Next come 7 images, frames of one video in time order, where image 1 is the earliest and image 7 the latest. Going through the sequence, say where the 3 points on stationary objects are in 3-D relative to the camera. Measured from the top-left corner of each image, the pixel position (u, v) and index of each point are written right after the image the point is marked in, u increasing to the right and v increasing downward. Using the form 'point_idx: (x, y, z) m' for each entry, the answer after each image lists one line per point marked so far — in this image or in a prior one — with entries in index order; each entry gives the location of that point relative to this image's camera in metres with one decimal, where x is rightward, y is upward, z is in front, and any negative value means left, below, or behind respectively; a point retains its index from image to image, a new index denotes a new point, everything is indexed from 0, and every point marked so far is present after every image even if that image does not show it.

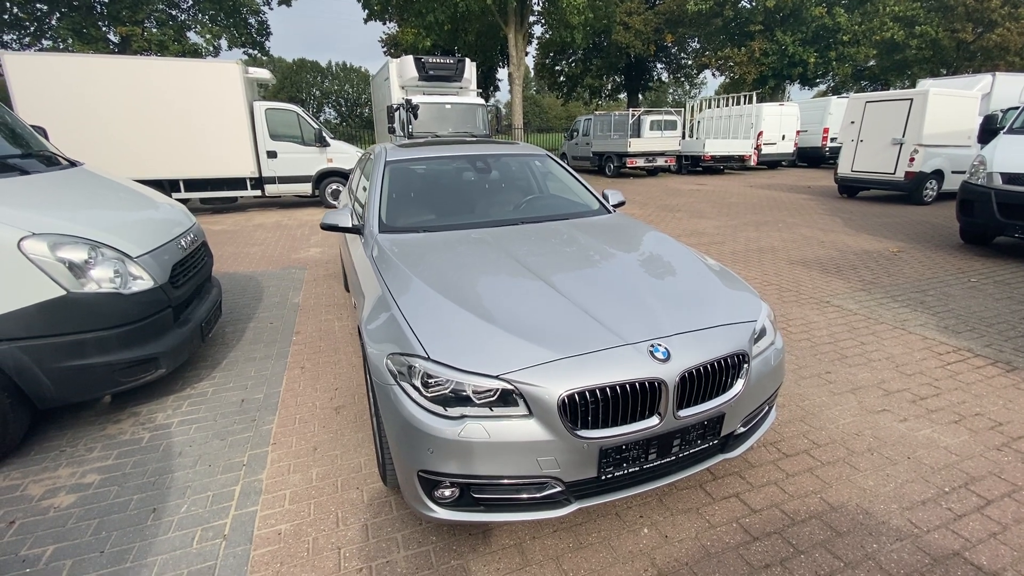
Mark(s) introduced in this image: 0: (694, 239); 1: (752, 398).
0: (+3.3, +0.9, +8.5) m
1: (+1.2, -0.5, +2.3) m
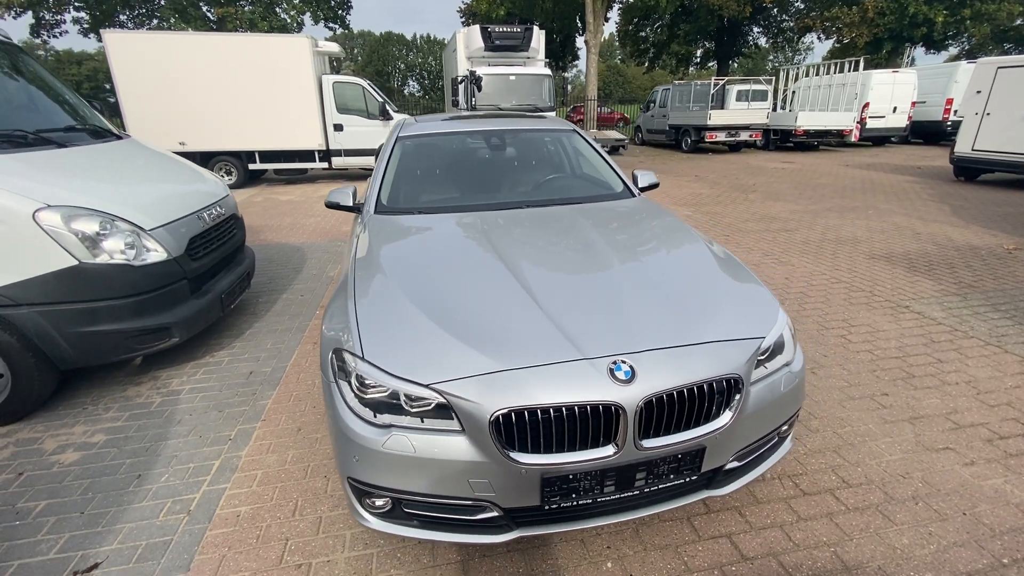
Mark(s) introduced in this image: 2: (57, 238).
0: (+4.0, +1.0, +7.7) m
1: (+1.0, -0.6, +2.0) m
2: (-2.8, +0.3, +3.0) m
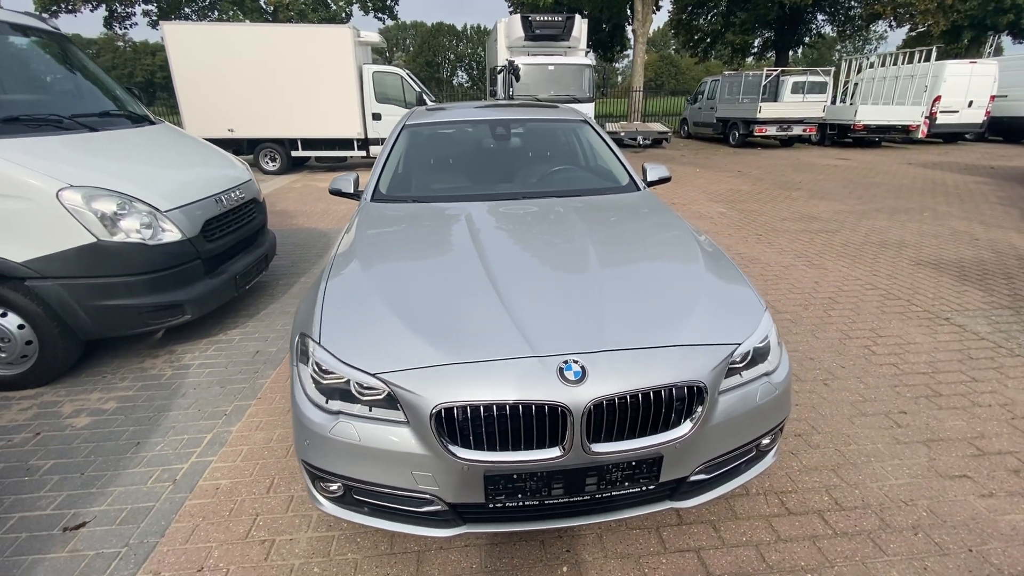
0: (+4.4, +1.0, +7.3) m
1: (+0.8, -0.6, +1.8) m
2: (-2.9, +0.5, +3.2) m
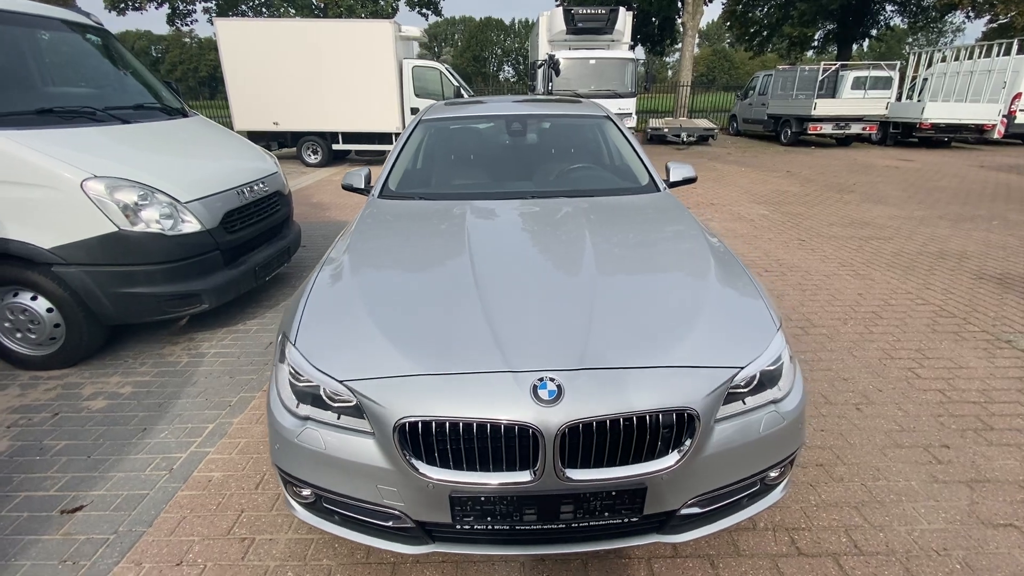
0: (+4.8, +0.8, +6.8) m
1: (+0.7, -0.6, +1.7) m
2: (-2.8, +0.6, +3.3) m
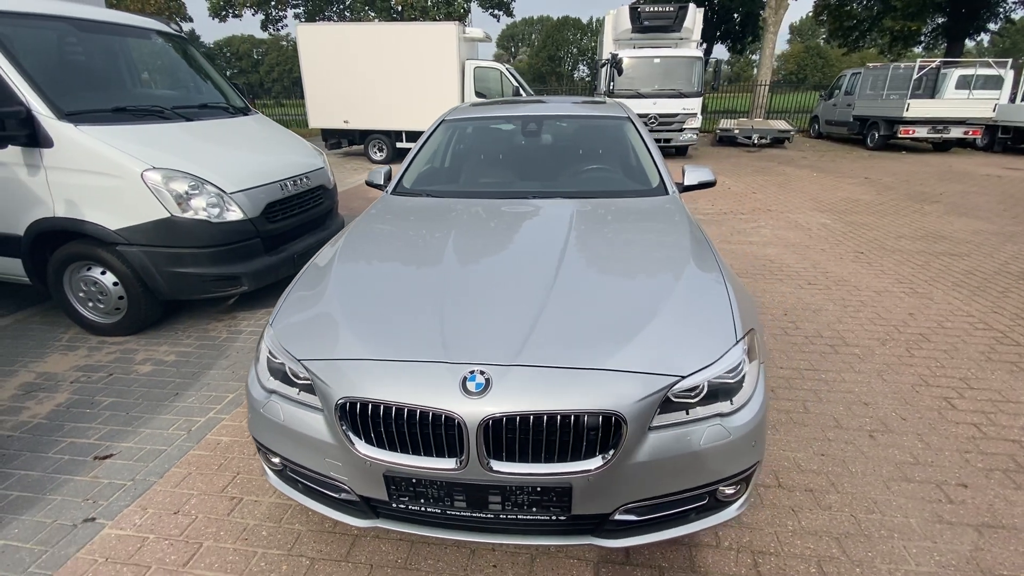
0: (+5.2, +0.6, +6.1) m
1: (+0.4, -0.7, +1.7) m
2: (-2.7, +0.7, +3.7) m
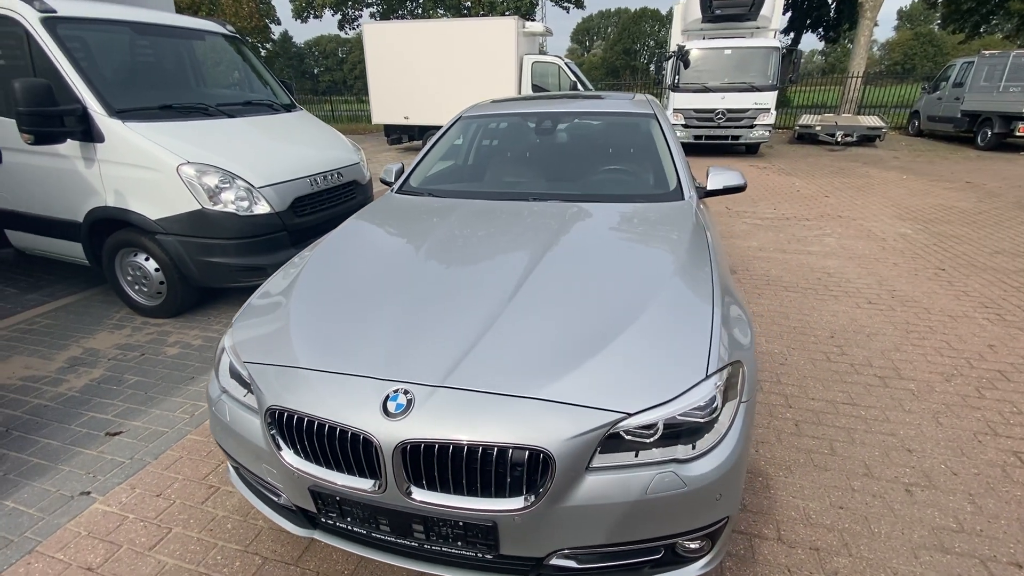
0: (+5.6, +0.3, +5.3) m
1: (+0.2, -0.7, +1.5) m
2: (-2.6, +0.8, +3.9) m
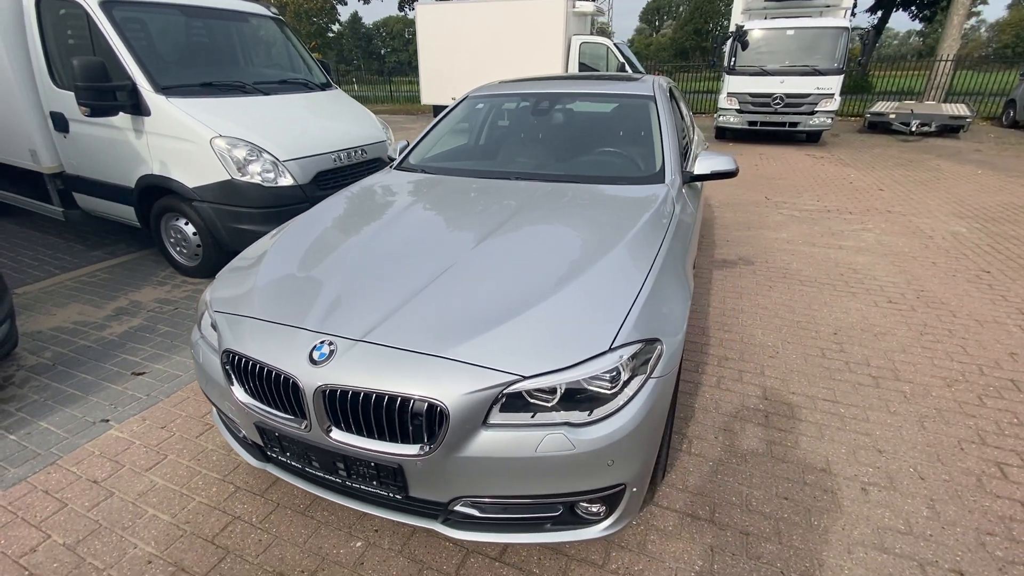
0: (+5.7, +0.2, +4.8) m
1: (-0.1, -0.6, +1.6) m
2: (-2.6, +1.2, +4.3) m
